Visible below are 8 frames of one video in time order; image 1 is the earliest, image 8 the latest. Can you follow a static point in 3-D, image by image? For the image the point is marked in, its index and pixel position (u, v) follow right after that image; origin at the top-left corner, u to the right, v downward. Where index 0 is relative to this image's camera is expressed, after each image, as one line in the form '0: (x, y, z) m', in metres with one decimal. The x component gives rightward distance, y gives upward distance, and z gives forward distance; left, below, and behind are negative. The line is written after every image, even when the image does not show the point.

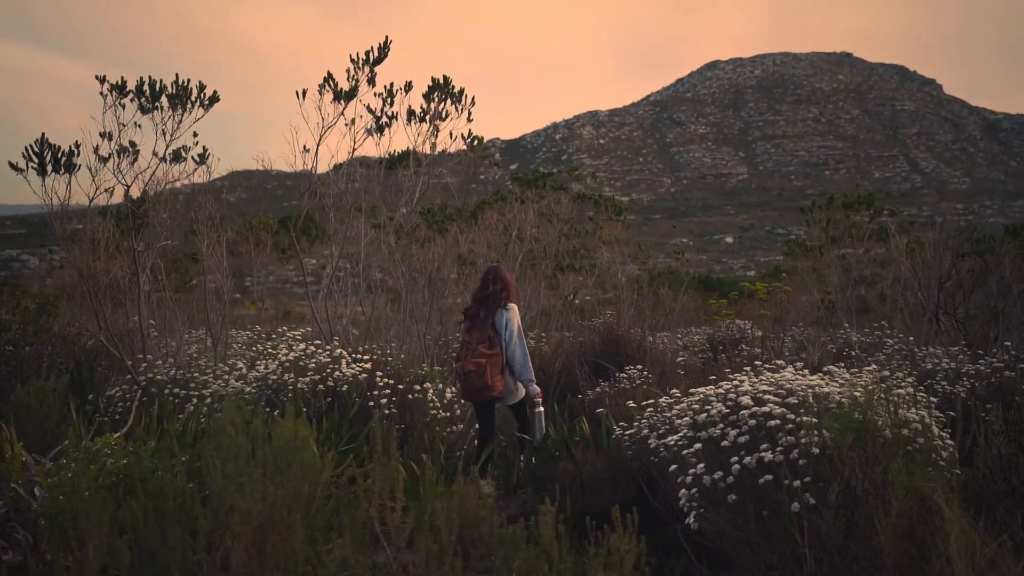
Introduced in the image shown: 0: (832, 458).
0: (+1.1, -0.6, +4.0) m
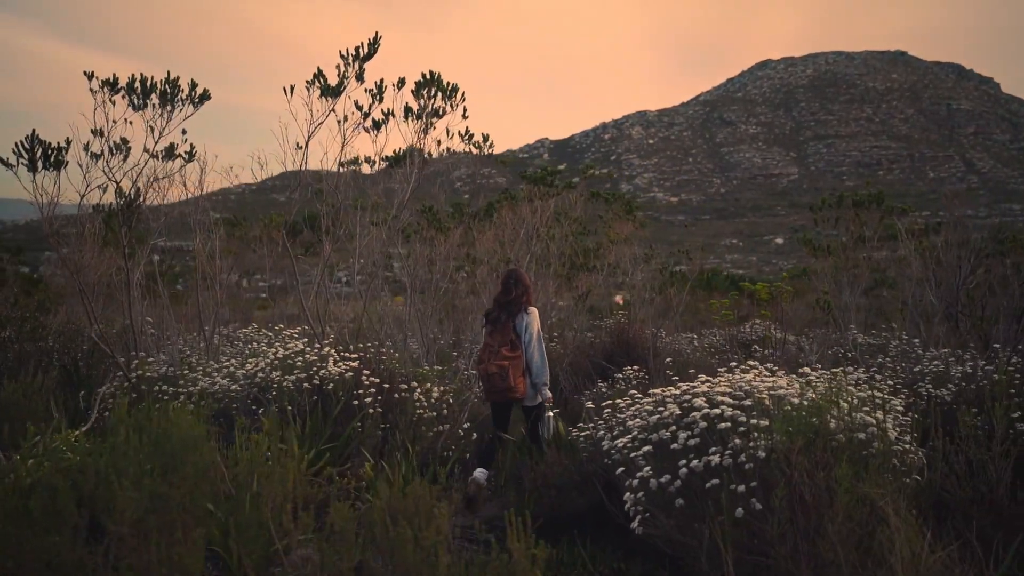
0: (+0.9, -0.6, +3.8) m
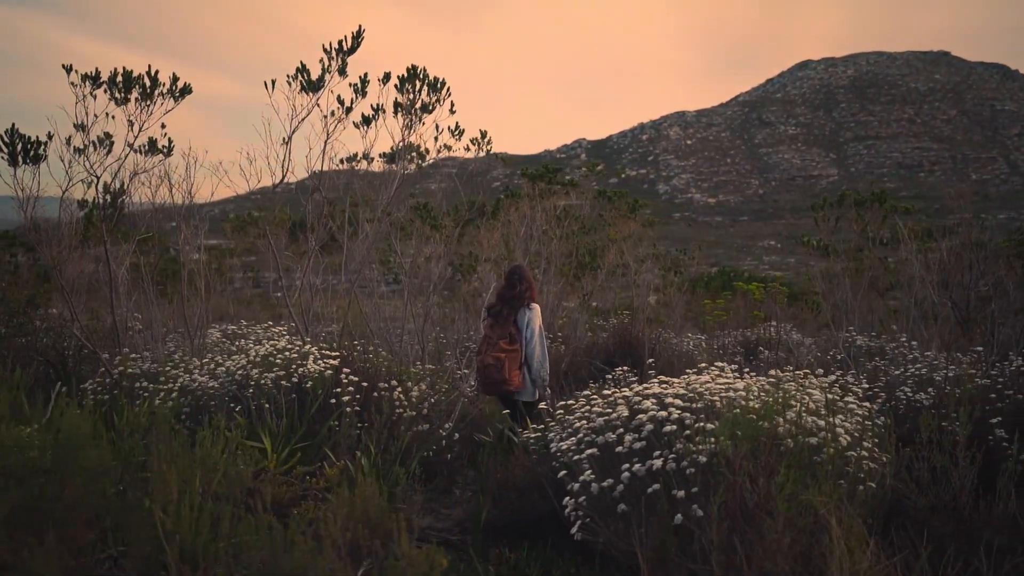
0: (+0.7, -0.6, +3.7) m
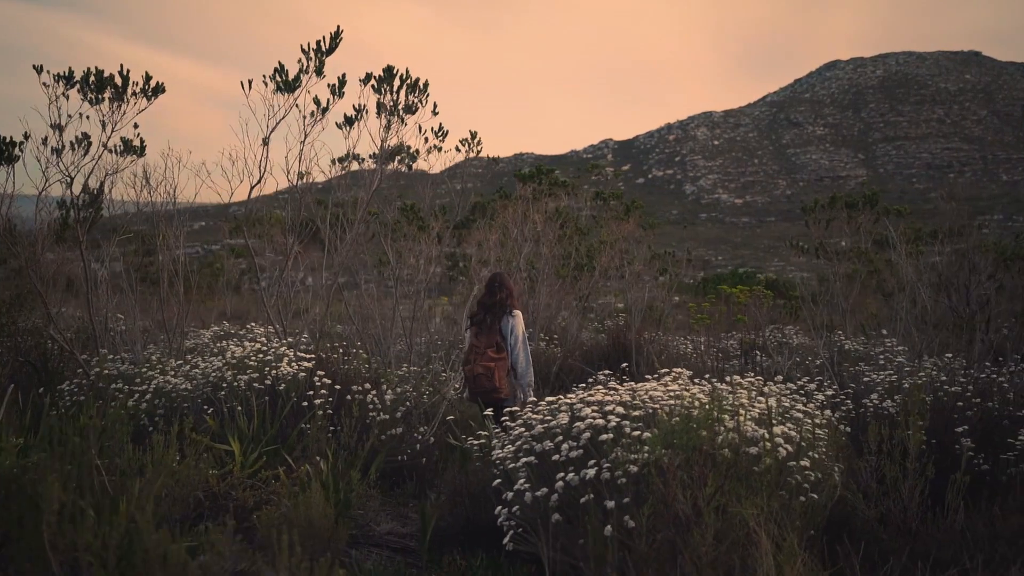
0: (+0.4, -0.6, +3.6) m
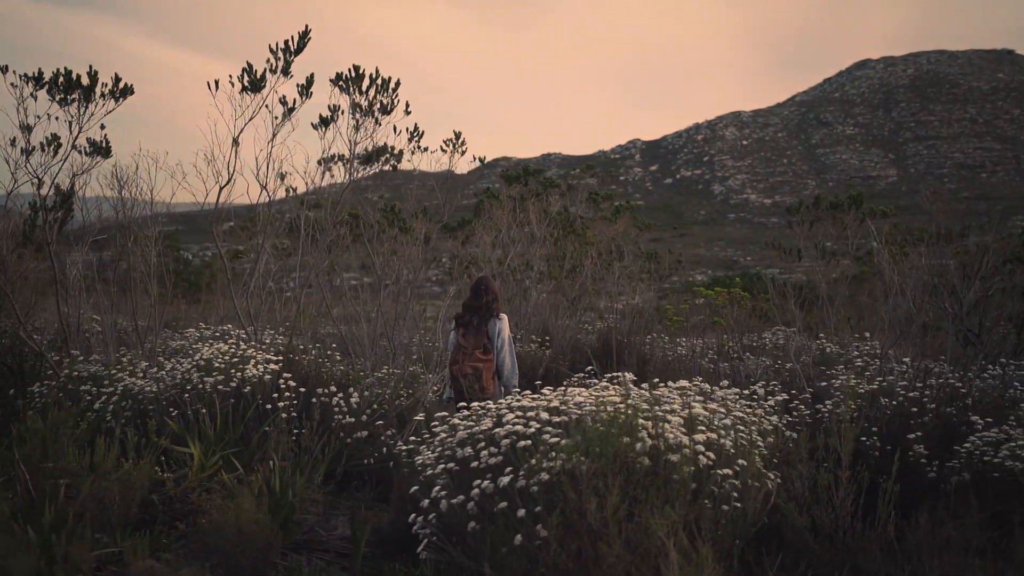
0: (+0.2, -0.6, +3.5) m
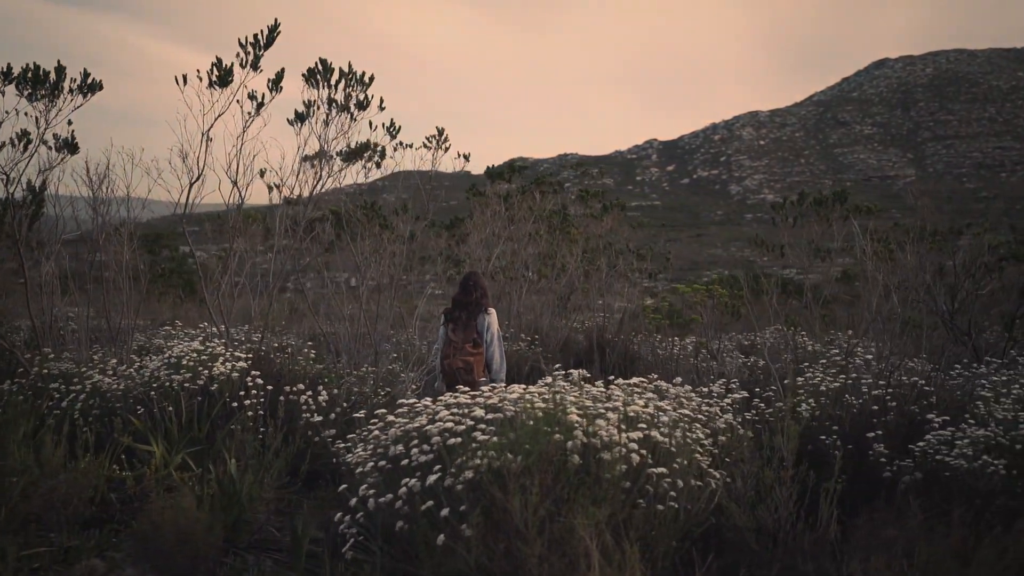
0: (-0.1, -0.6, +3.4) m
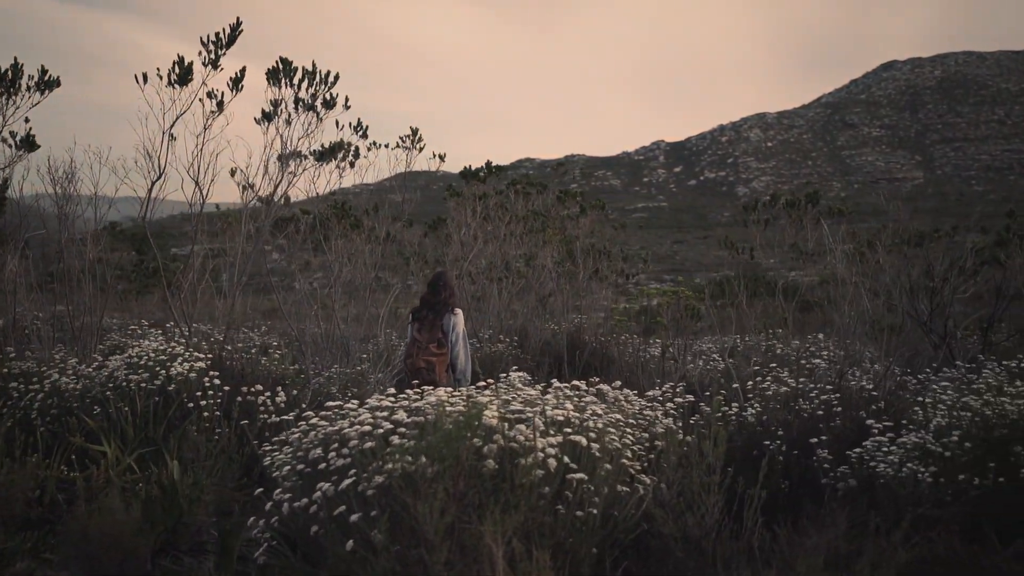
0: (-0.3, -0.6, +3.3) m
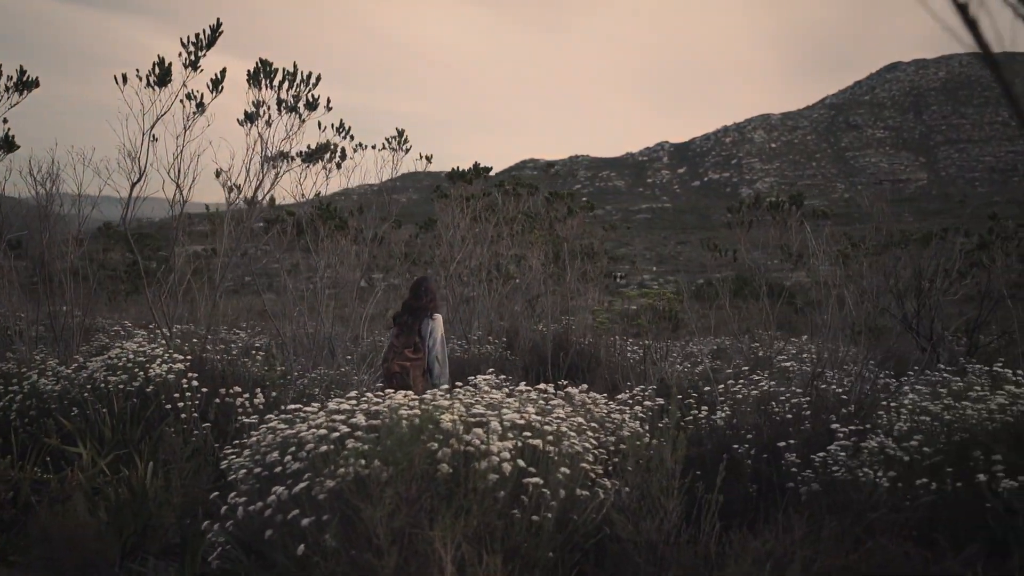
0: (-0.5, -0.6, +3.3) m
